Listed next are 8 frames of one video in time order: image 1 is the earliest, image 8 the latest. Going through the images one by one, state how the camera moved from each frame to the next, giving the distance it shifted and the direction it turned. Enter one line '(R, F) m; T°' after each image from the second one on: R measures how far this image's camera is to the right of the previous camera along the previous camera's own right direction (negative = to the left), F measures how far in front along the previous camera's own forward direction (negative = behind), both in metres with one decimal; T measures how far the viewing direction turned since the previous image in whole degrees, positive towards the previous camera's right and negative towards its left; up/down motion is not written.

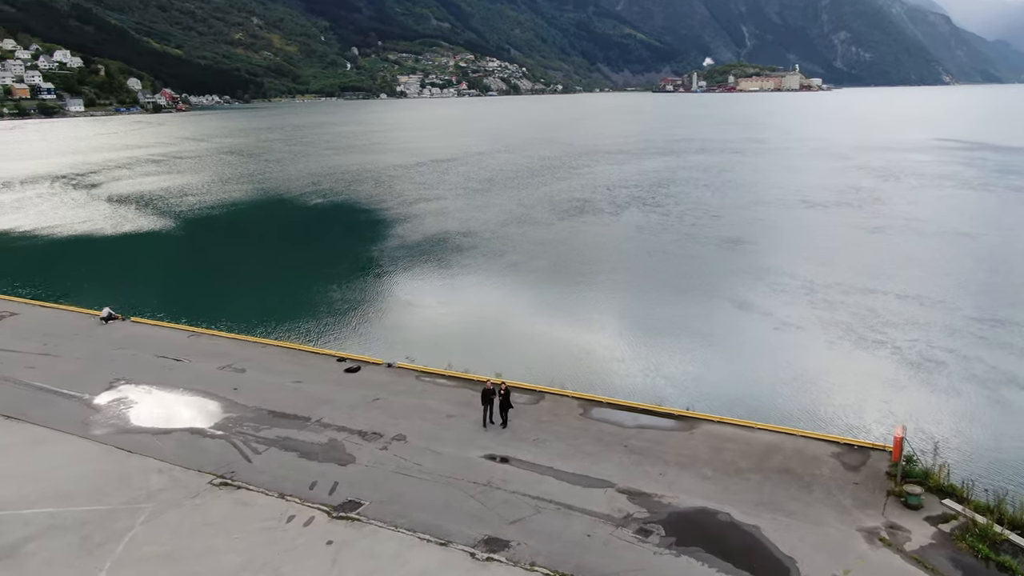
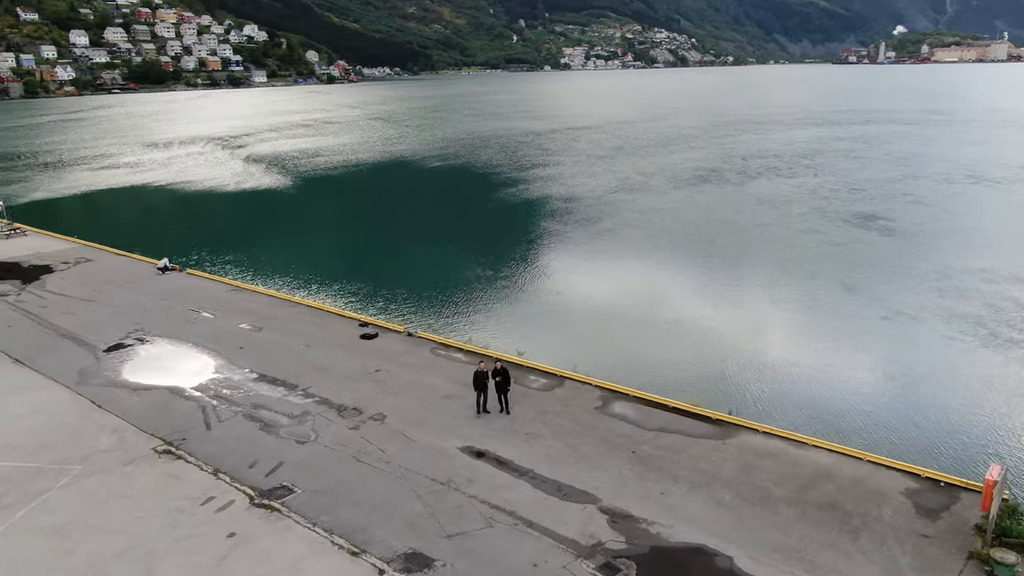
(+2.7, +2.9) m; -11°
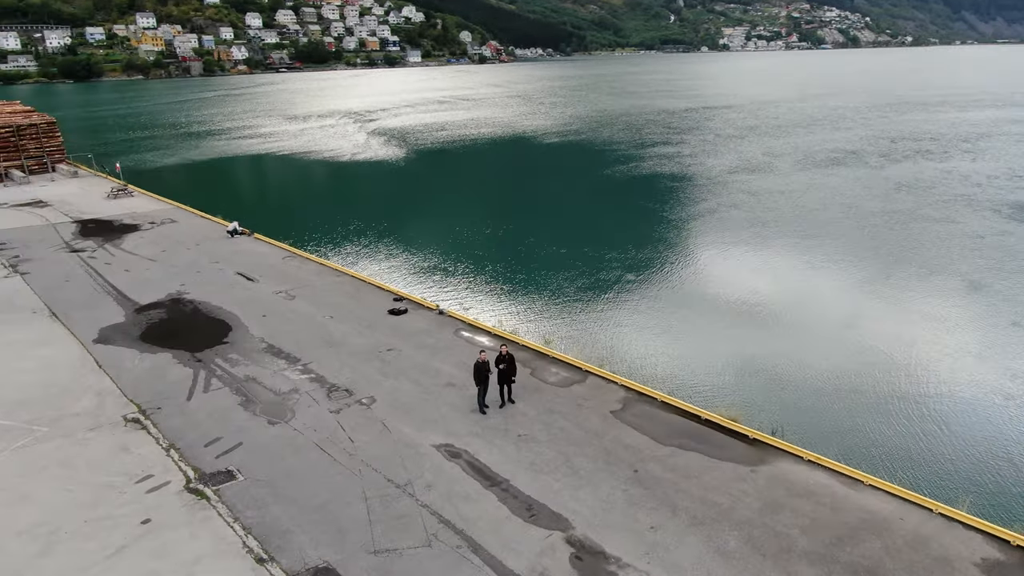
(+2.1, +2.2) m; -10°
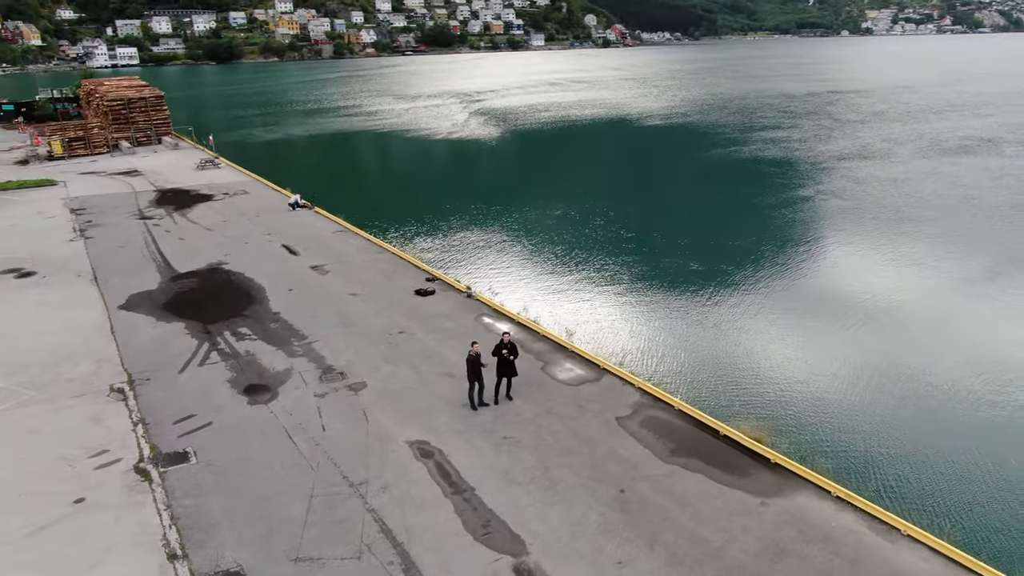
(+1.6, +1.5) m; -9°
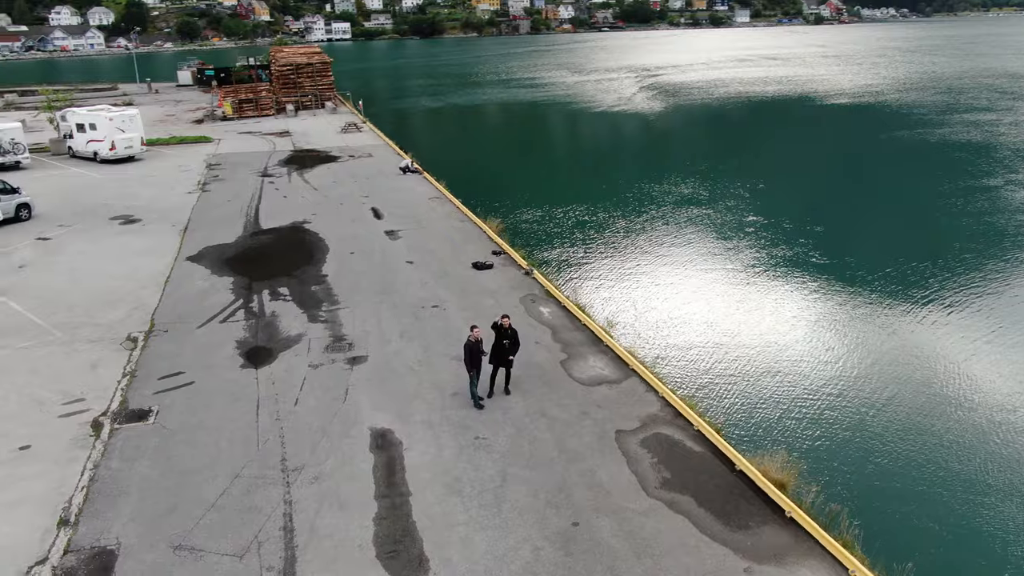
(+2.1, +1.8) m; -13°
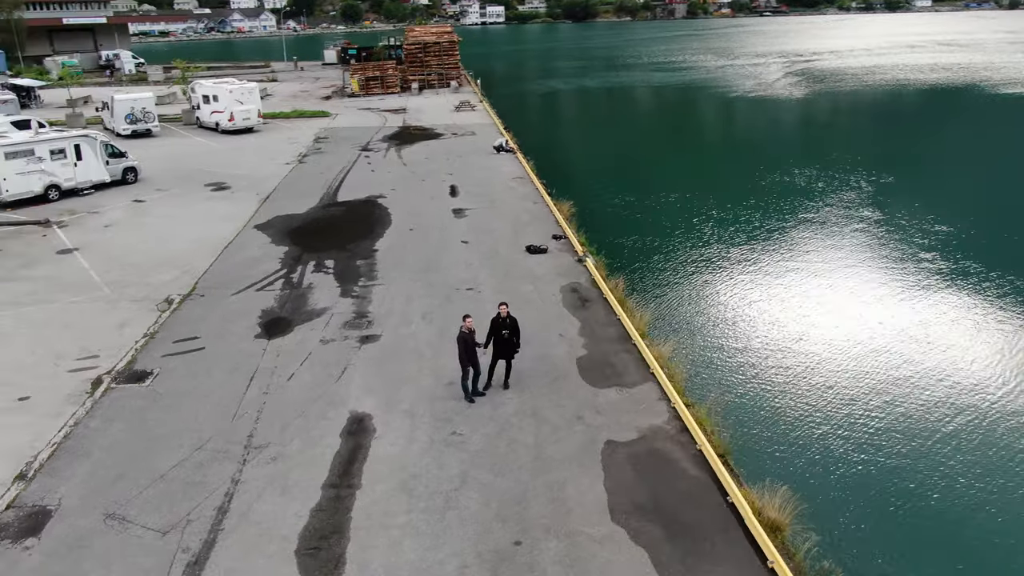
(+1.5, +1.0) m; -10°
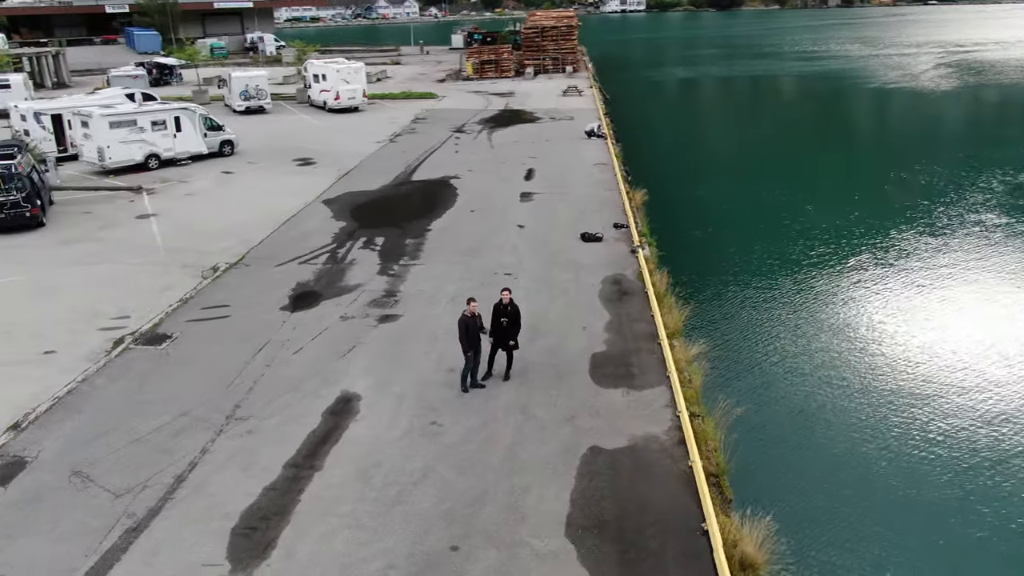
(+1.3, +0.7) m; -9°
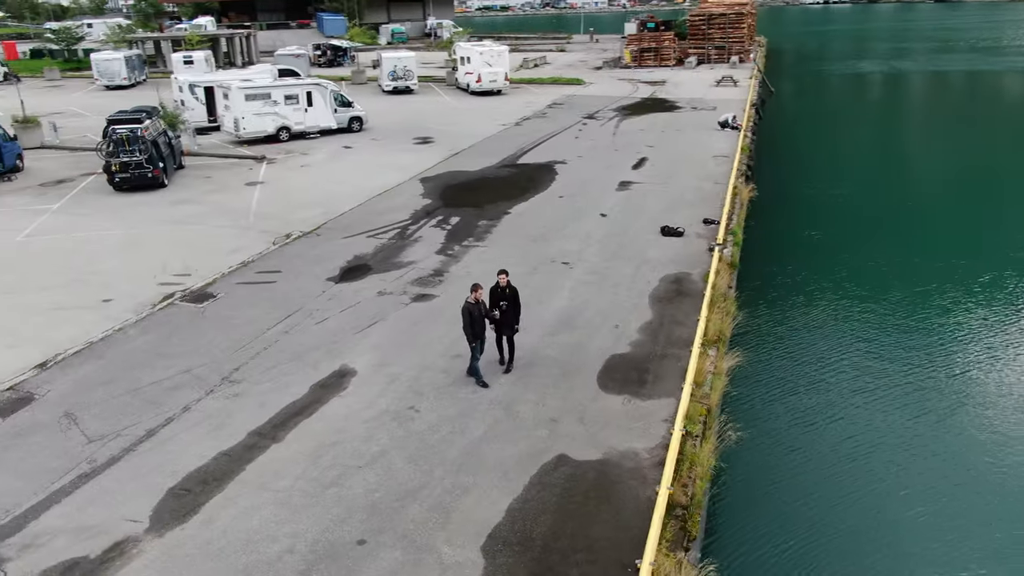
(+1.6, +0.7) m; -13°
